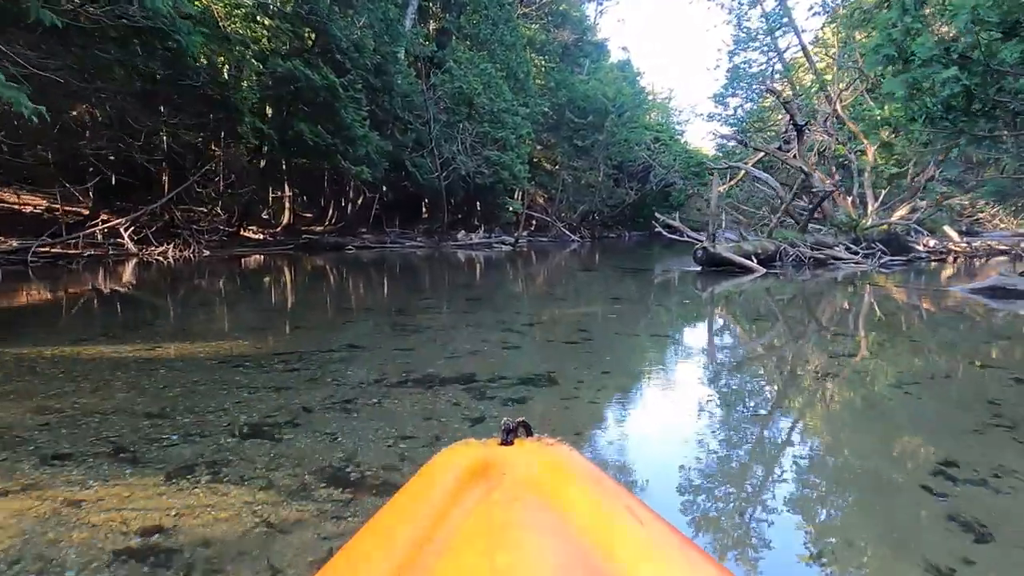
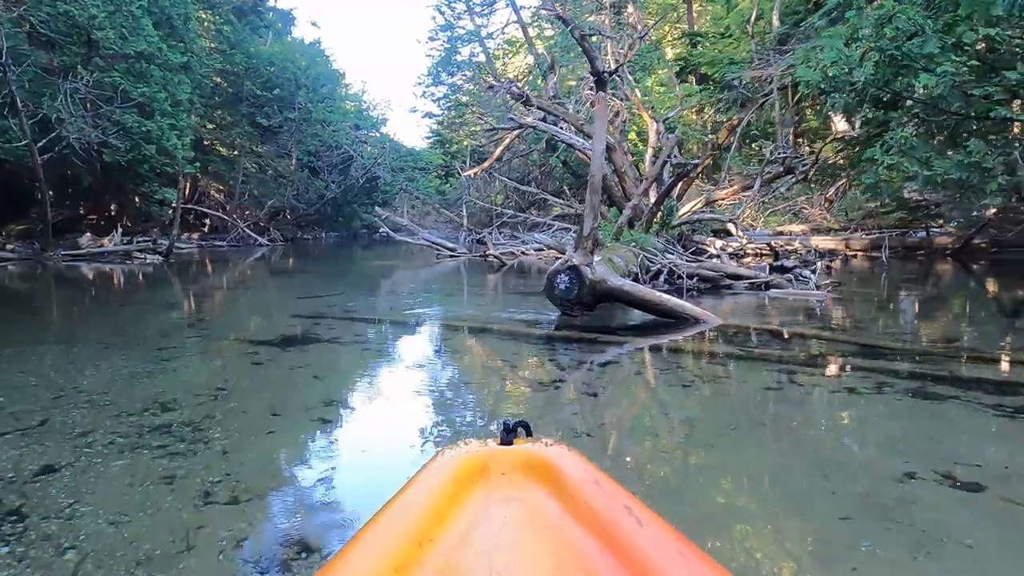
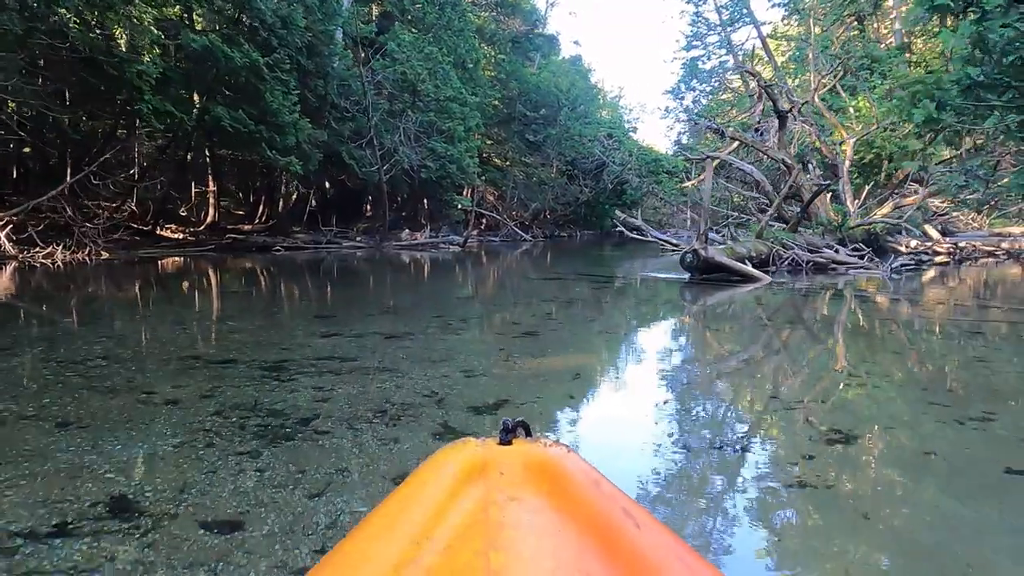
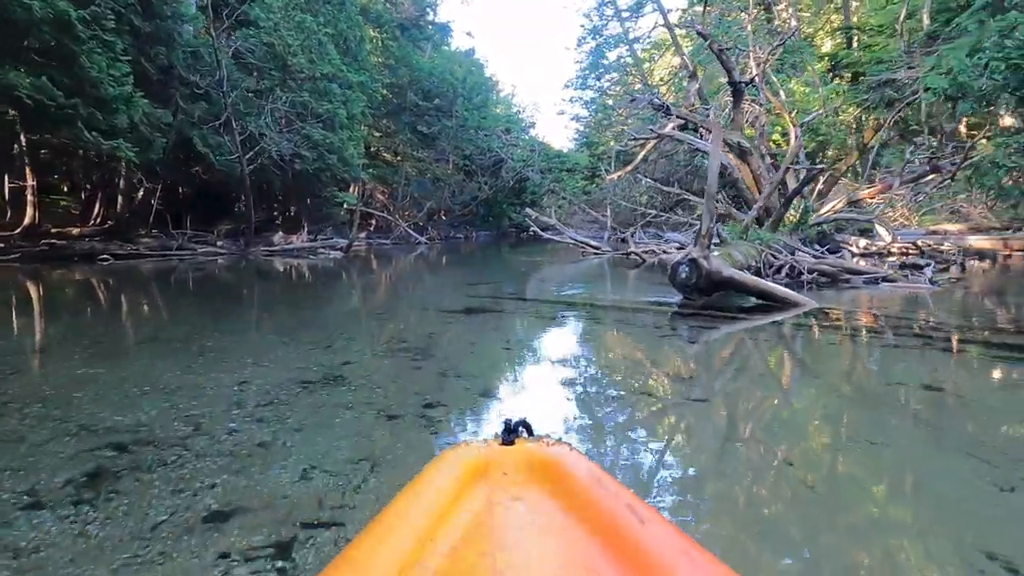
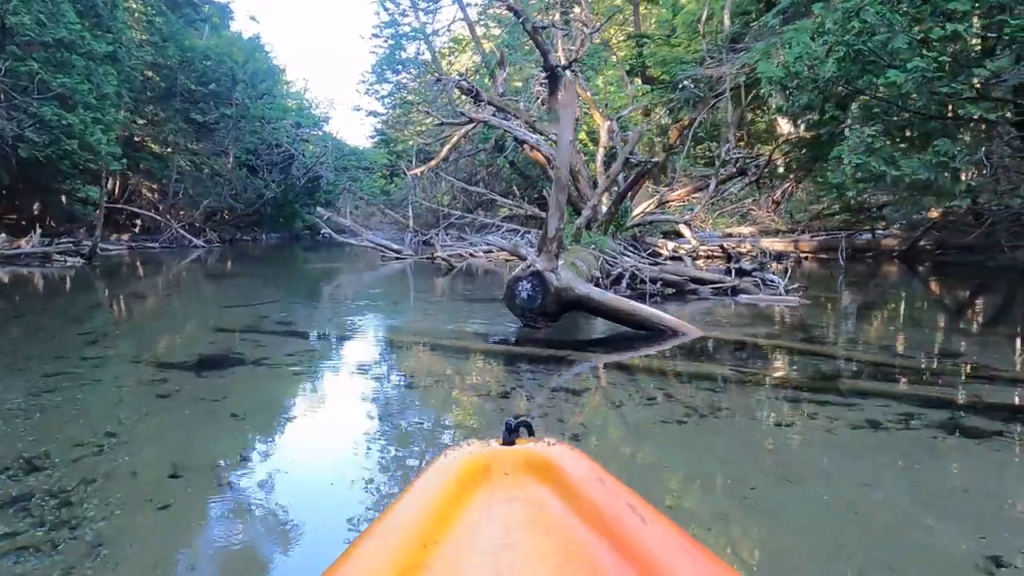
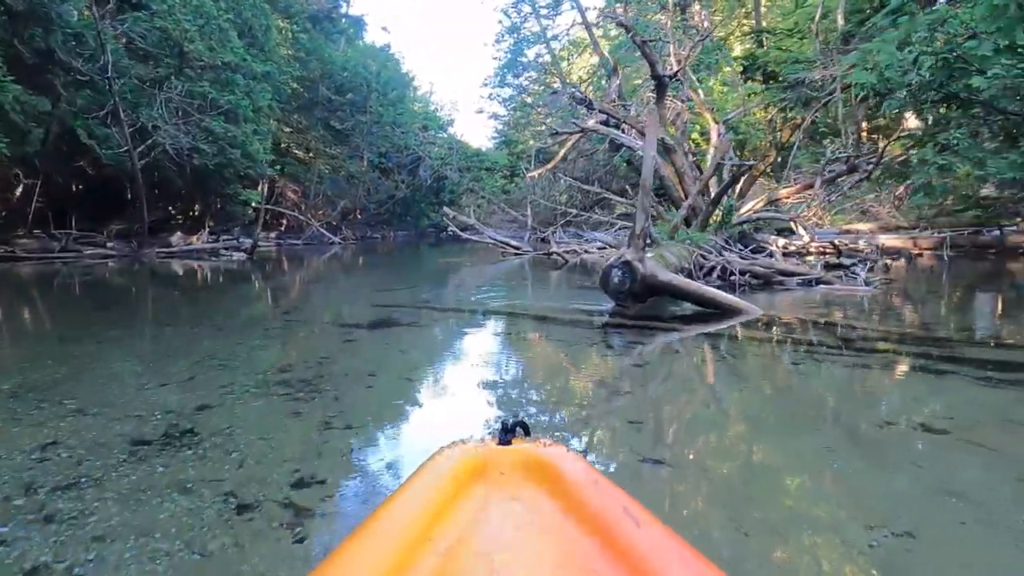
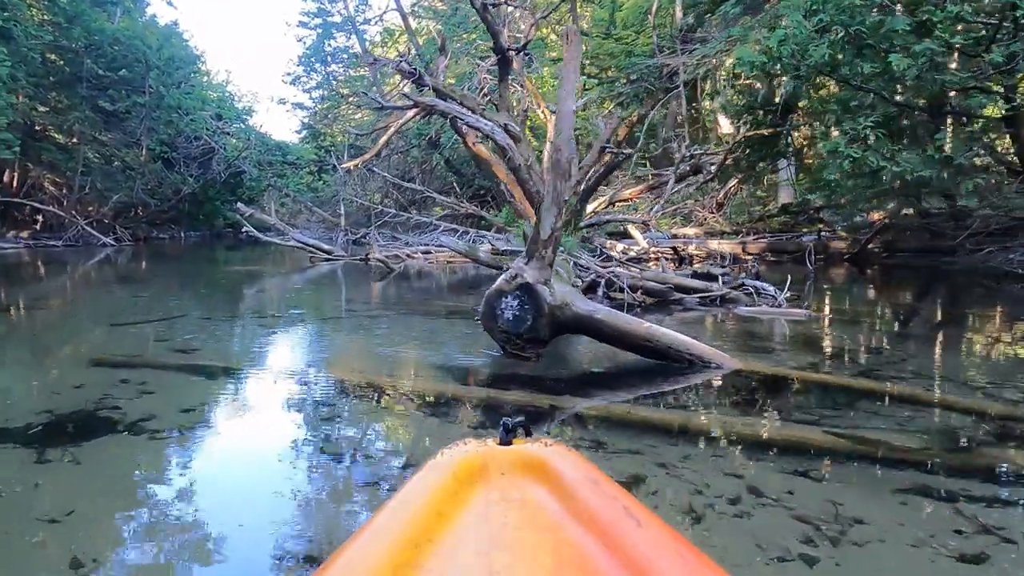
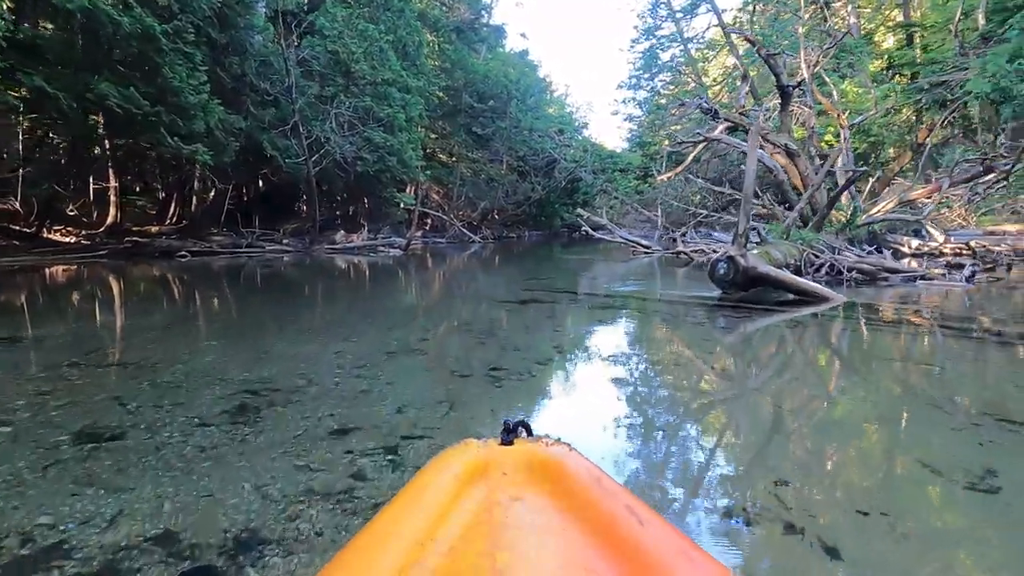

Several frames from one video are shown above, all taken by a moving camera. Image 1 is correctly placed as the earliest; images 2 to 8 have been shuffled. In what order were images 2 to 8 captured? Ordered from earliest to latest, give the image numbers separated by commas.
3, 8, 4, 6, 2, 5, 7
